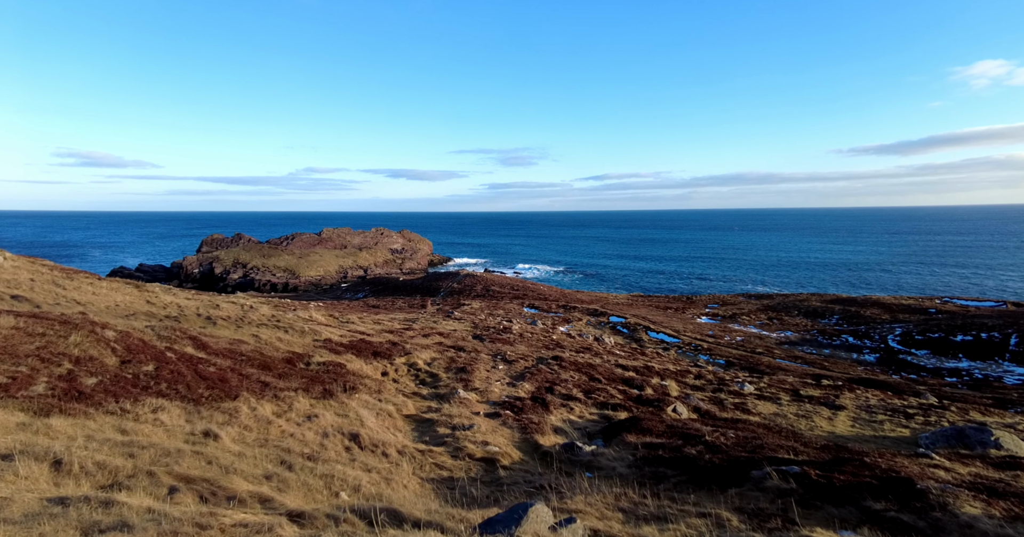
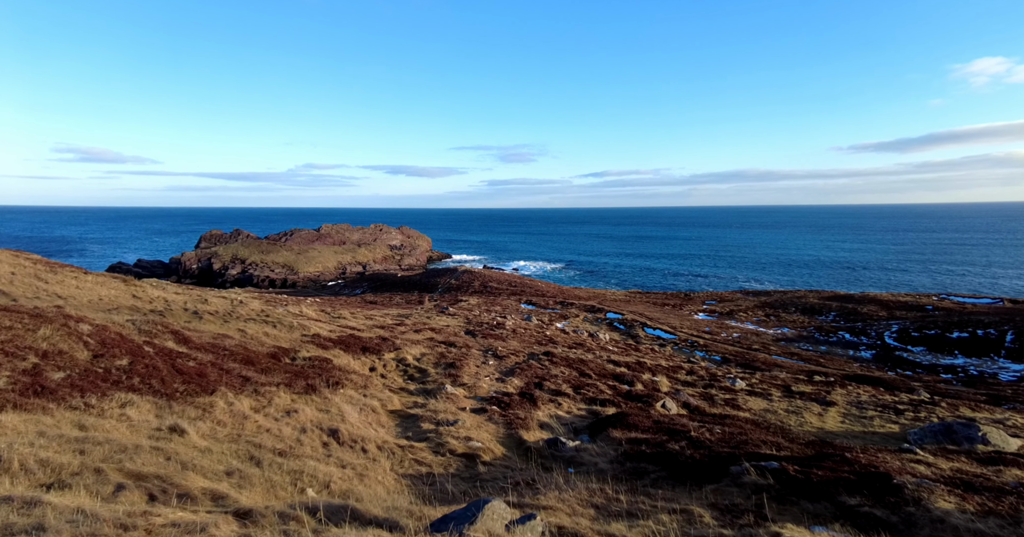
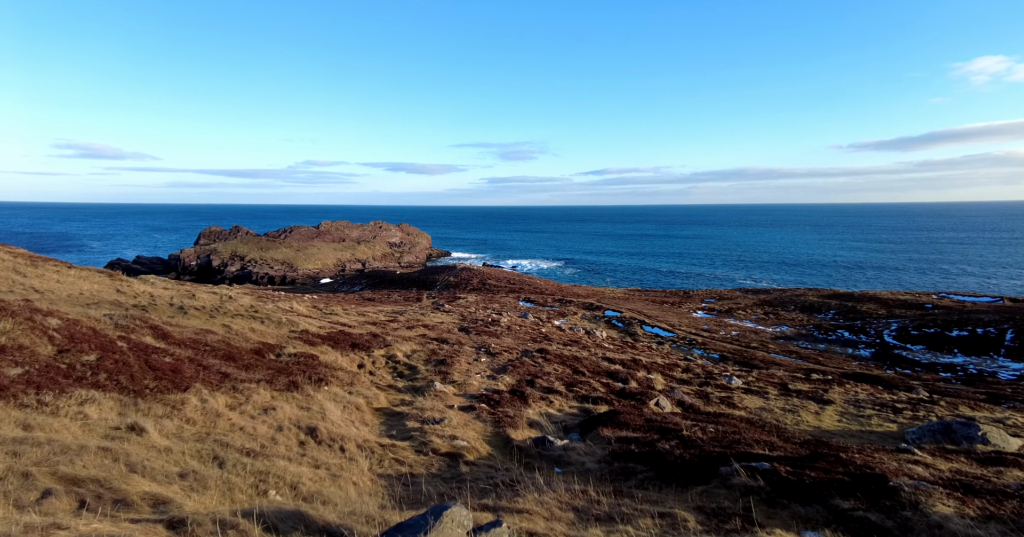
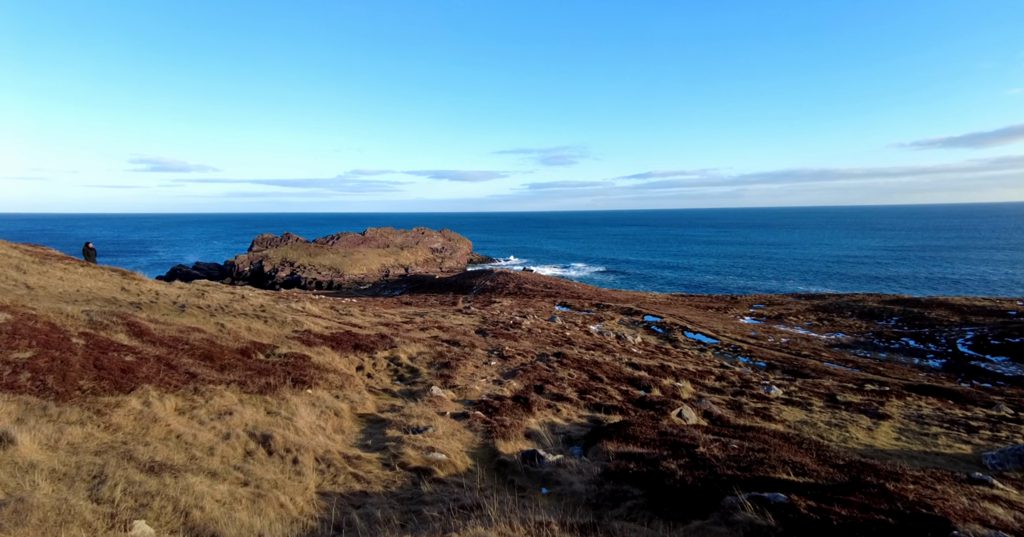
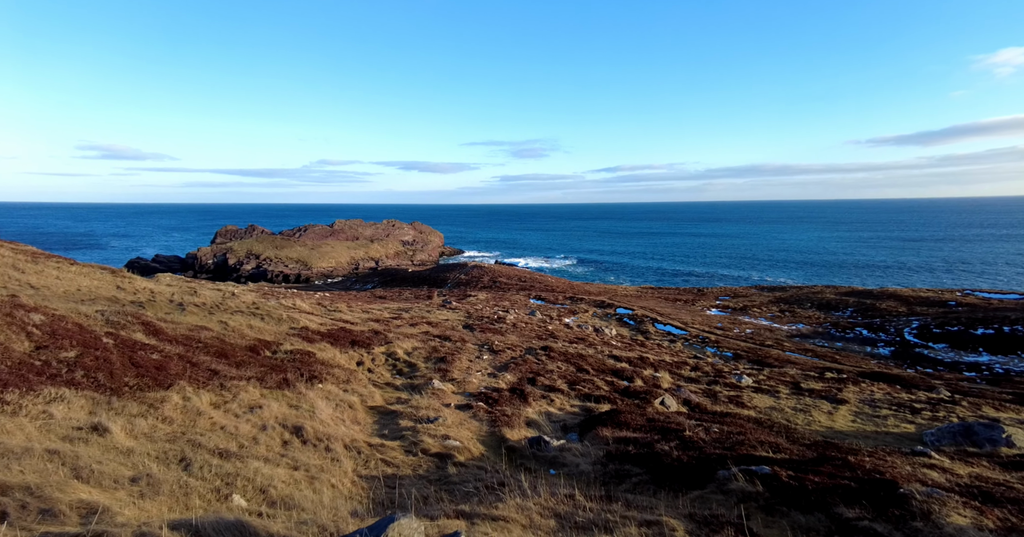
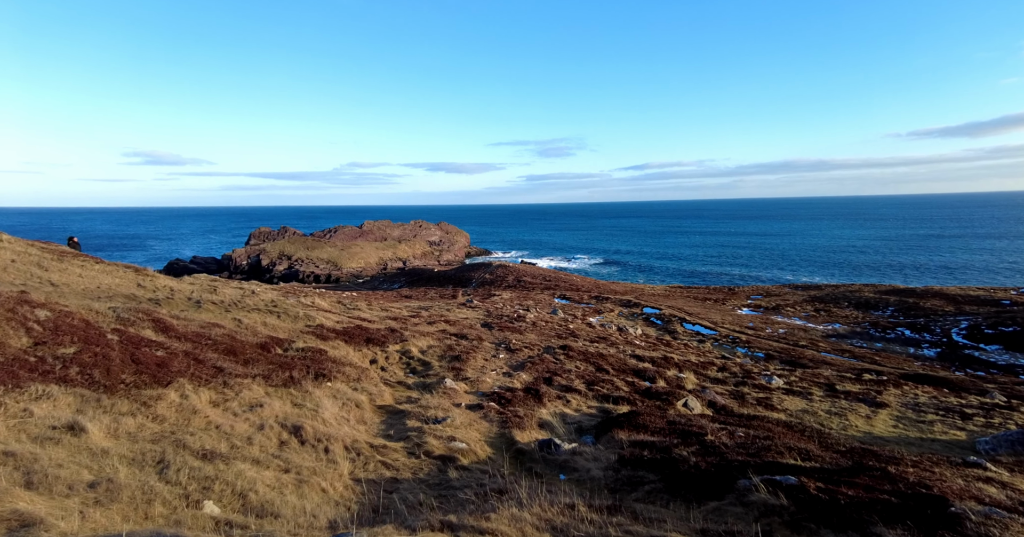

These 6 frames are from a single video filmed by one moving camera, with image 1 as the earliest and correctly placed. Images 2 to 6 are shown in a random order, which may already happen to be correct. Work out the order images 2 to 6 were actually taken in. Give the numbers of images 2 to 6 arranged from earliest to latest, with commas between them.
2, 3, 5, 6, 4
